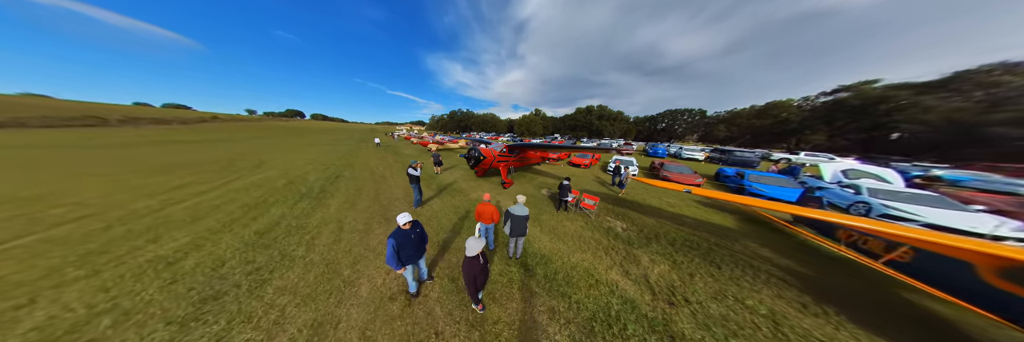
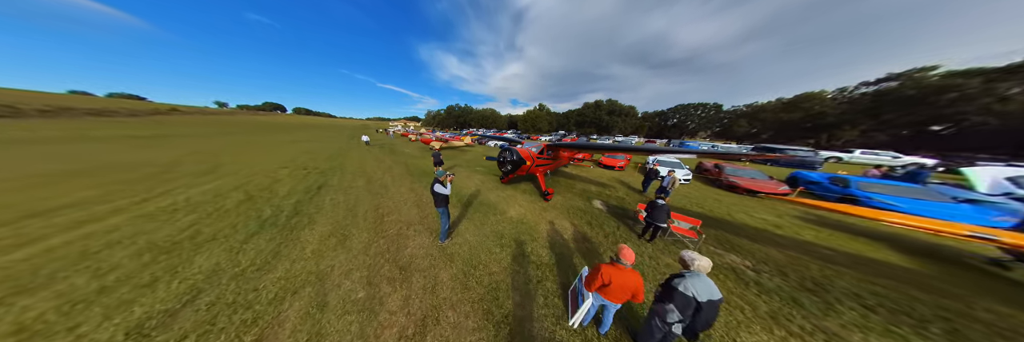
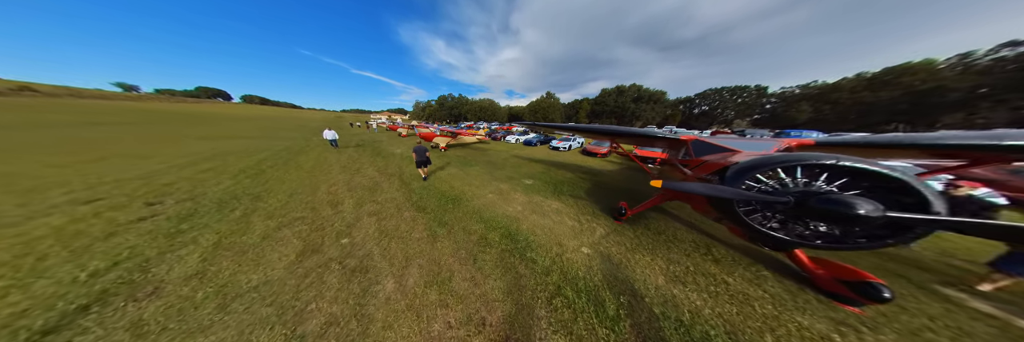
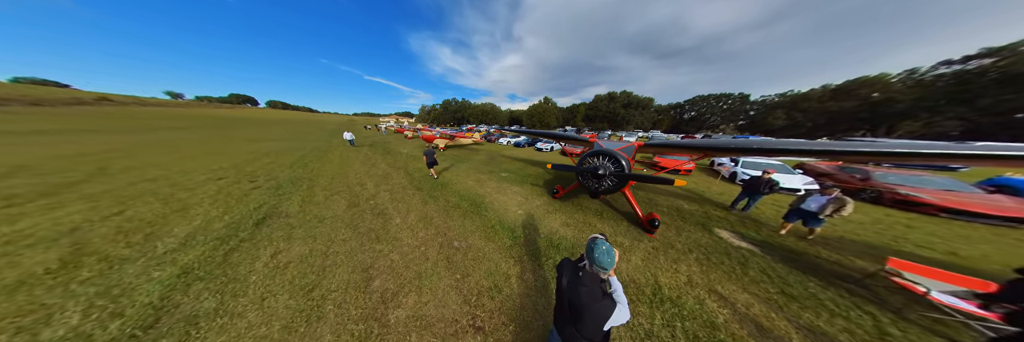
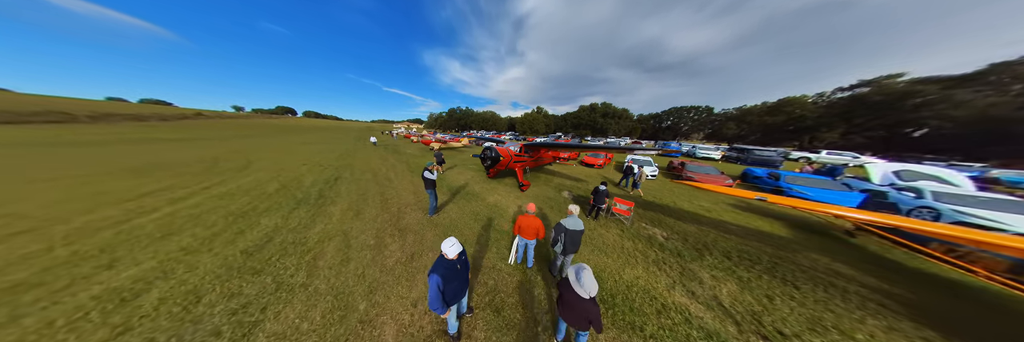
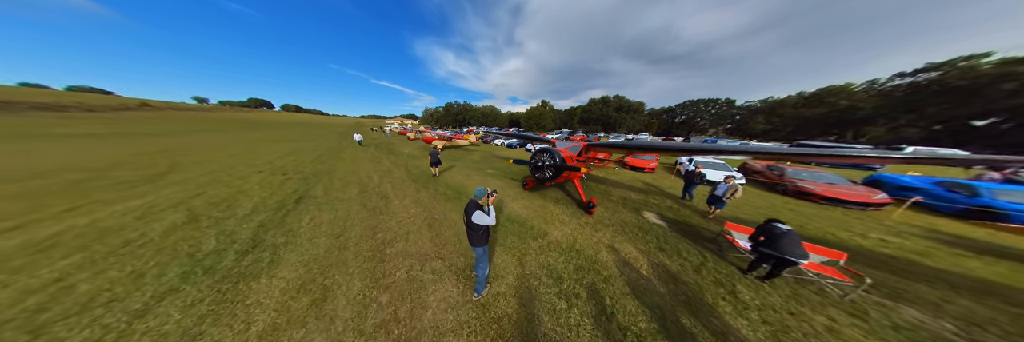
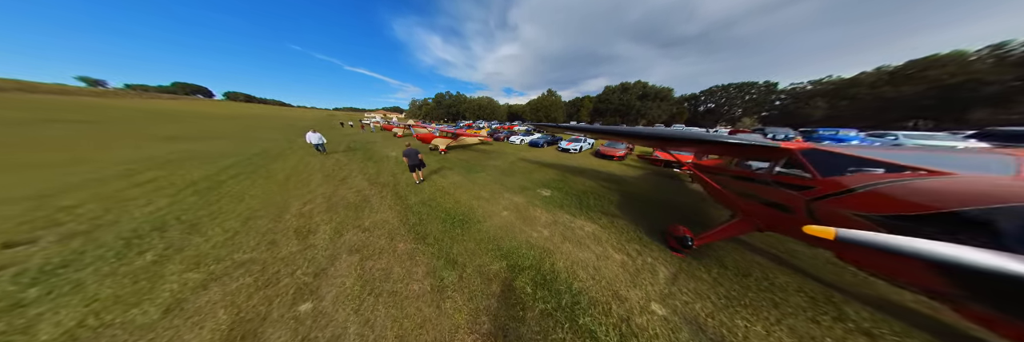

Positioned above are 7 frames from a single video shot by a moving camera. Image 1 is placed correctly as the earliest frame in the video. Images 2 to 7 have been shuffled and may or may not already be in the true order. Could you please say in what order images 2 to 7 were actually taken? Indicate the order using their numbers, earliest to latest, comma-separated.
5, 2, 6, 4, 3, 7
